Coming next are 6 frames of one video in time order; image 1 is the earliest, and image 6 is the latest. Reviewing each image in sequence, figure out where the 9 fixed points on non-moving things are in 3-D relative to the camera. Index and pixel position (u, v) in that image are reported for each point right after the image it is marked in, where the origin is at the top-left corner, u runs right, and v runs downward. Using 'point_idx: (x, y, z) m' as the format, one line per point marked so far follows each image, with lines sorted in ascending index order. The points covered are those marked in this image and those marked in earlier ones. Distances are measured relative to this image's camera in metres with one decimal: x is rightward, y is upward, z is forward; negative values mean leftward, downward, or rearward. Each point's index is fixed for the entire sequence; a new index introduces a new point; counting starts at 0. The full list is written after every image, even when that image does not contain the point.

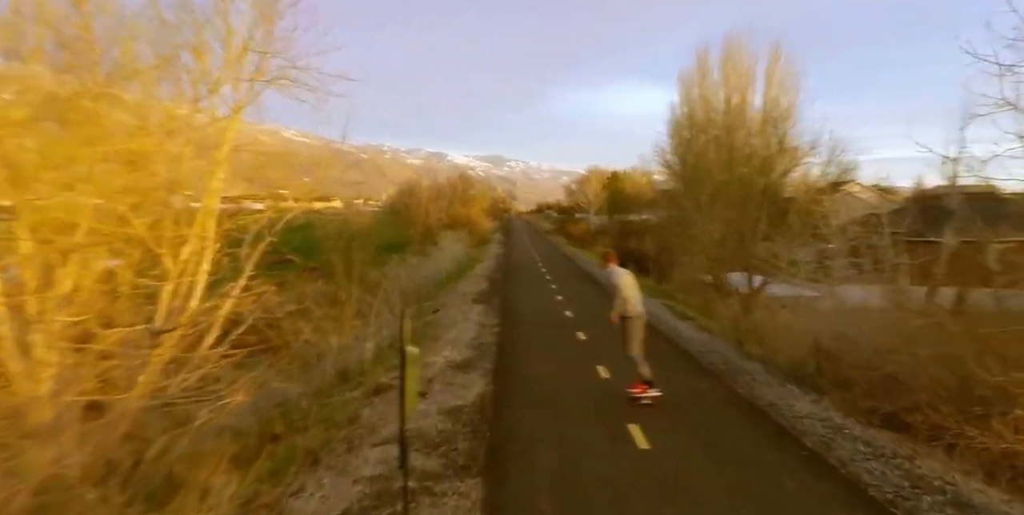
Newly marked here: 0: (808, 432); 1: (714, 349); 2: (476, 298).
0: (+3.1, -1.8, +5.7) m
1: (+4.3, -1.9, +11.6) m
2: (-1.3, -1.3, +19.7) m
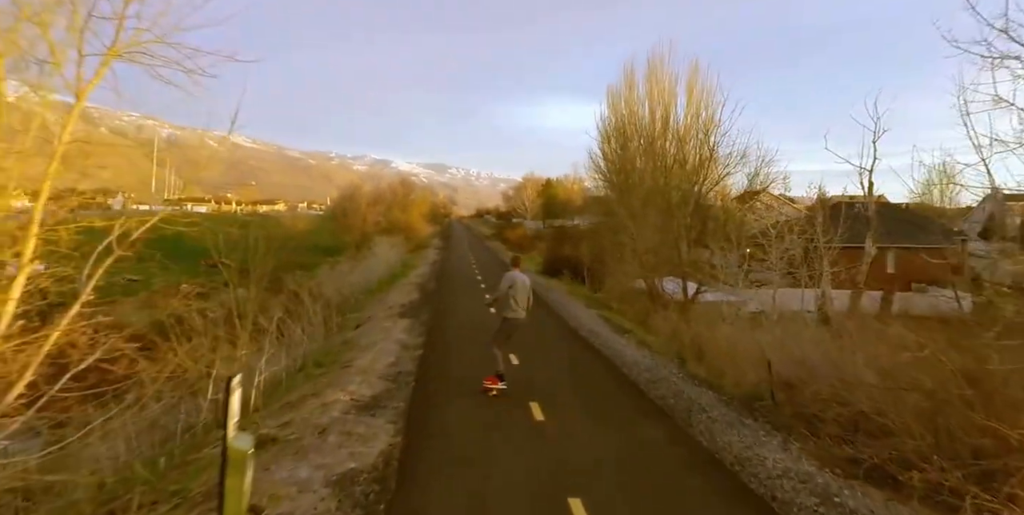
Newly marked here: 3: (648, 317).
0: (+2.3, -2.0, +4.6) m
1: (+2.8, -2.2, +10.6) m
2: (-3.7, -1.6, +18.0) m
3: (+4.6, -2.0, +18.6) m
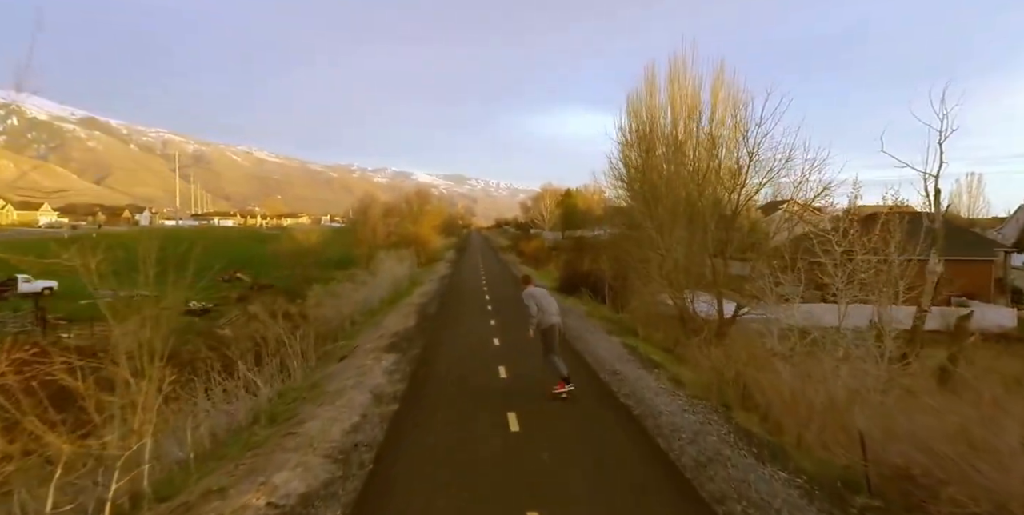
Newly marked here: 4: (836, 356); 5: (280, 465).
0: (+2.1, -2.3, +2.1) m
1: (+2.8, -2.6, +8.1) m
2: (-3.4, -2.2, +15.6) m
3: (+4.8, -2.5, +16.0) m
4: (+6.6, -2.1, +11.3) m
5: (-2.6, -2.4, +6.5) m
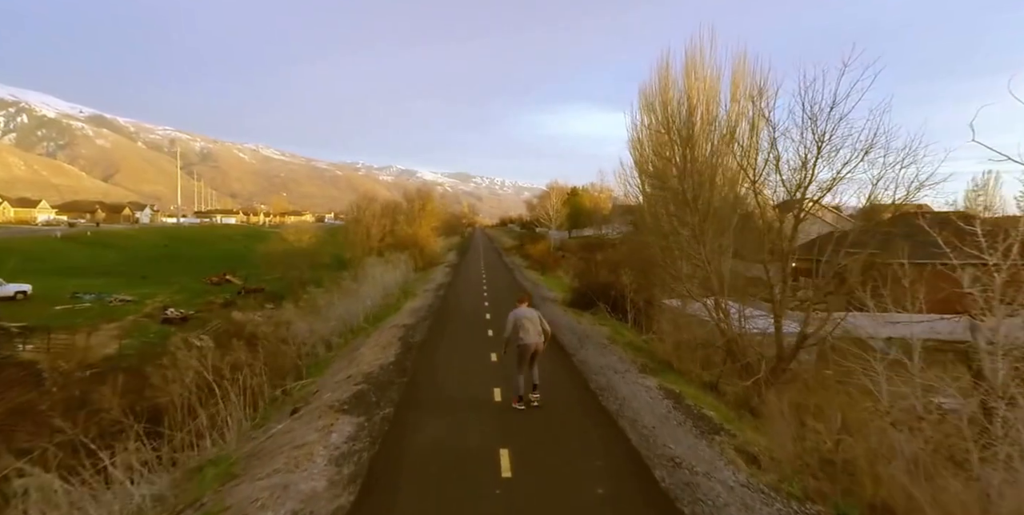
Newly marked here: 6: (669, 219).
0: (+2.2, -2.8, -1.3) m
1: (+2.9, -3.0, +4.6) m
2: (-3.3, -2.6, +12.2) m
3: (+5.0, -2.9, +12.5) m
4: (+6.8, -2.5, +7.9) m
5: (-2.6, -2.8, +3.1) m
6: (+5.8, +1.3, +17.6) m
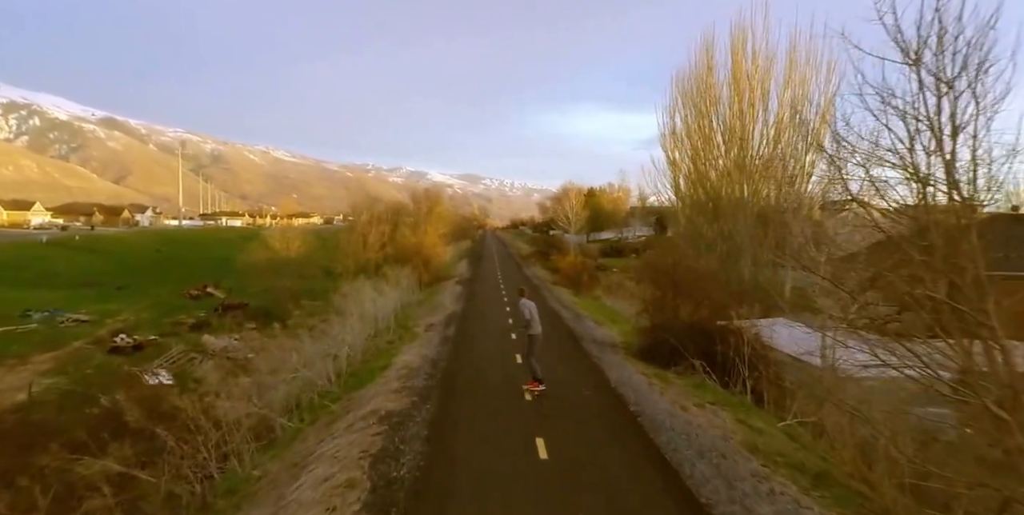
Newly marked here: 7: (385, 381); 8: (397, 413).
0: (+2.9, -3.4, -8.3) m
1: (+3.7, -3.7, -2.4) m
2: (-2.3, -3.3, +5.3) m
3: (+6.0, -3.6, +5.5) m
4: (+7.6, -3.2, +0.8) m
5: (-1.8, -3.5, -3.9) m
6: (+6.9, +0.5, +10.6) m
7: (-2.9, -2.8, +12.8) m
8: (-2.1, -2.8, +10.0) m
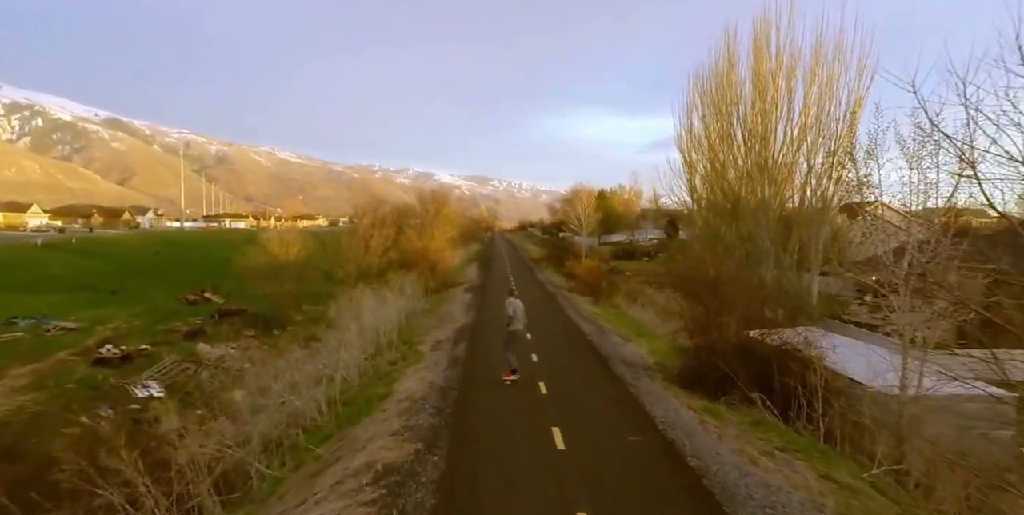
0: (+3.1, -3.6, -10.4) m
1: (+4.0, -3.9, -4.4) m
2: (-1.9, -3.5, +3.3) m
3: (+6.3, -3.9, +3.4) m
4: (+8.0, -3.4, -1.3) m
5: (-1.5, -3.7, -5.9) m
6: (+7.3, +0.3, +8.5) m
7: (-2.5, -3.1, +10.8) m
8: (-1.7, -3.1, +8.0) m
